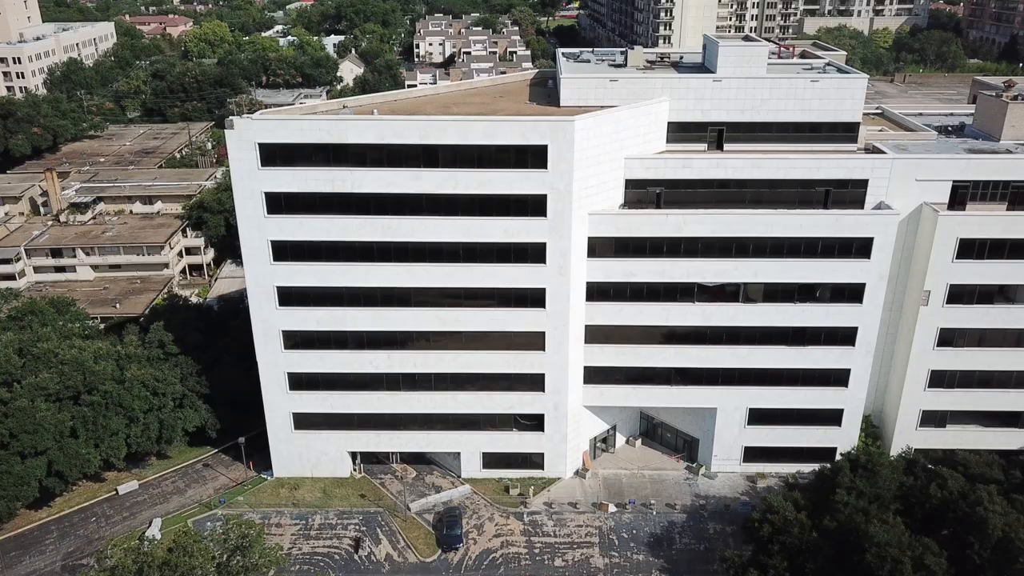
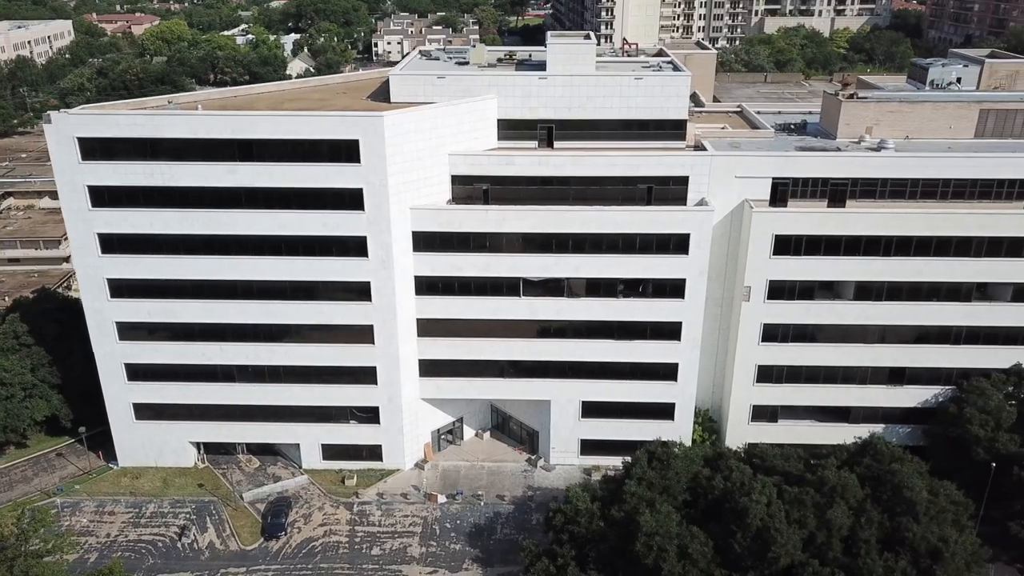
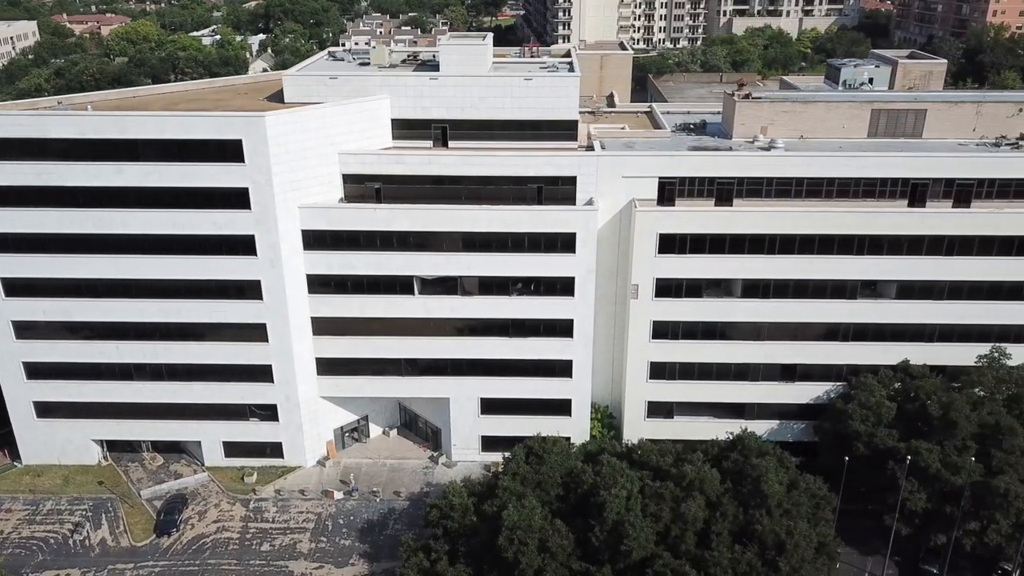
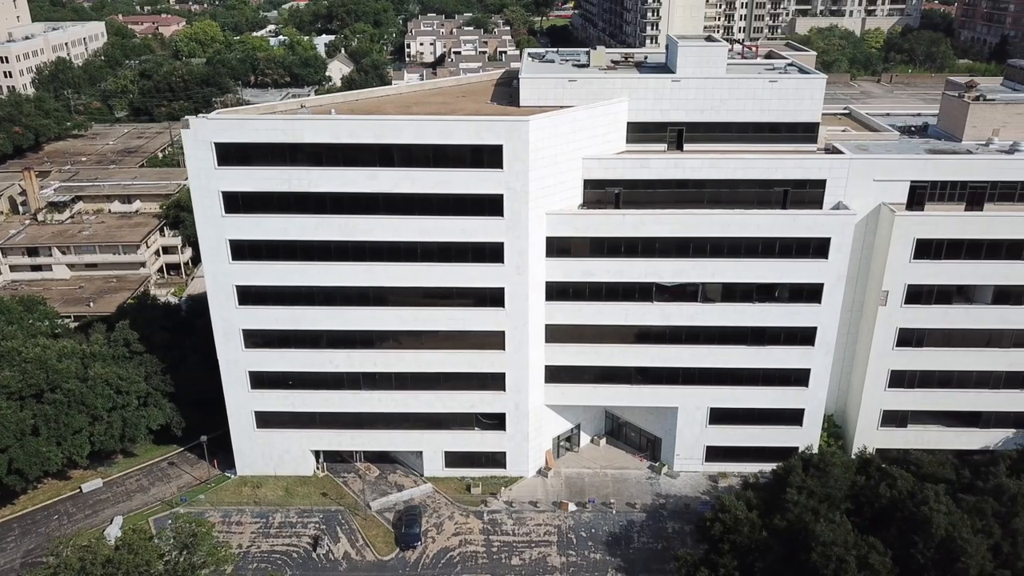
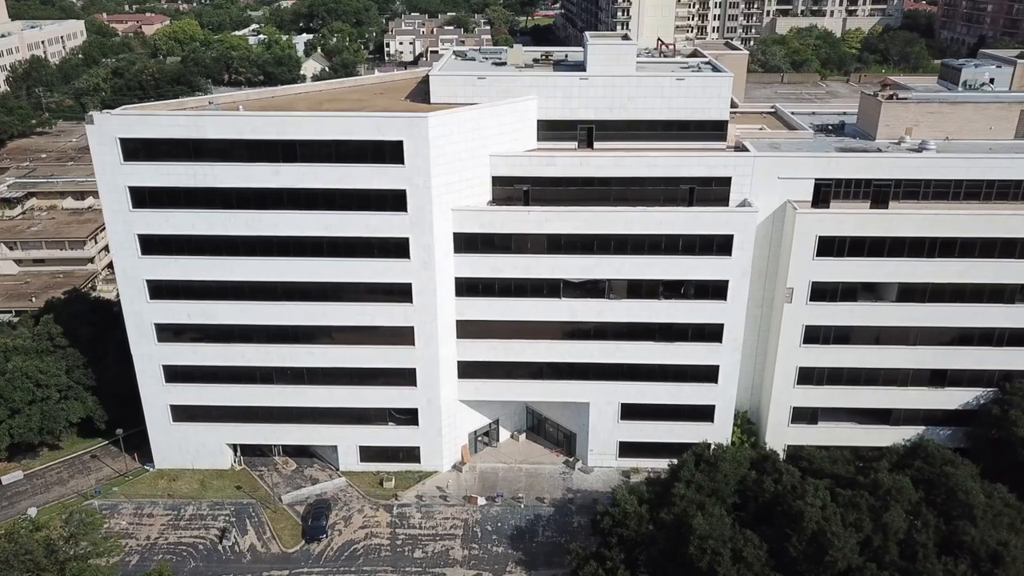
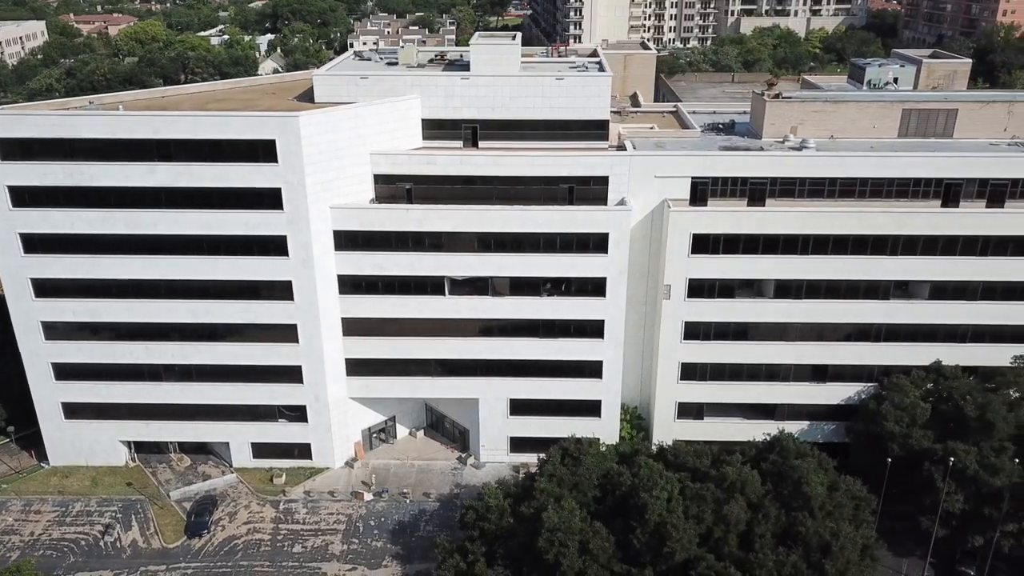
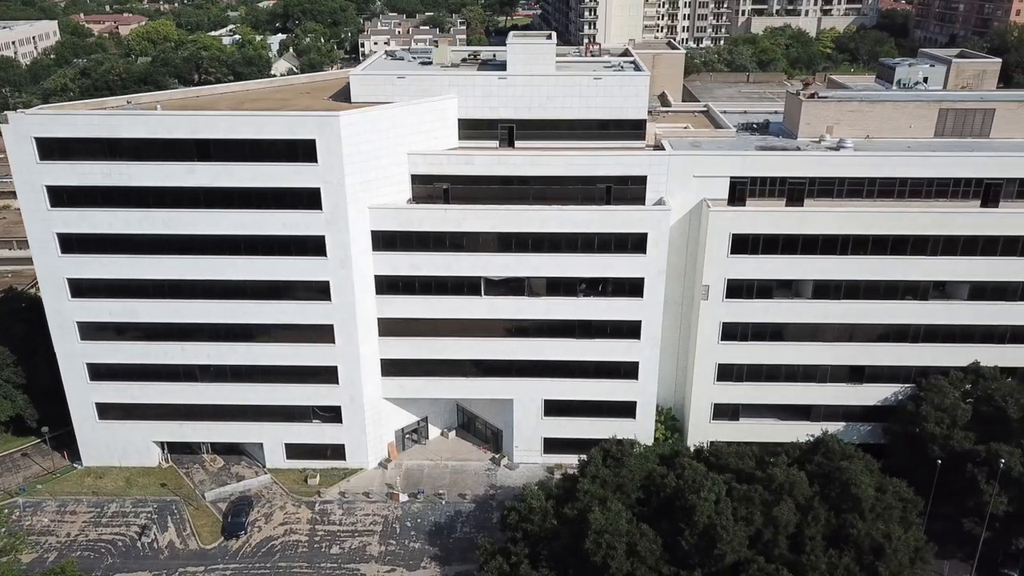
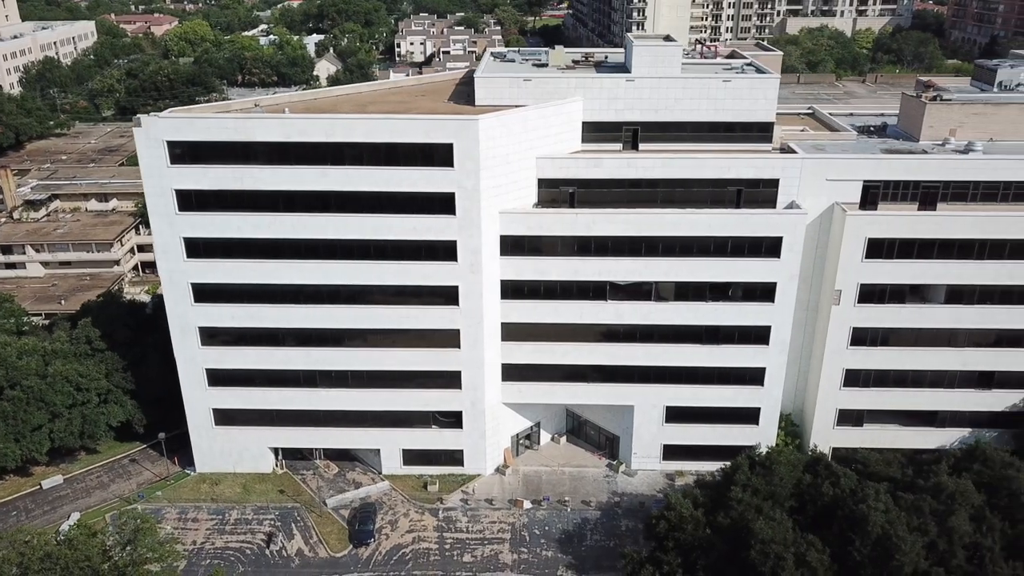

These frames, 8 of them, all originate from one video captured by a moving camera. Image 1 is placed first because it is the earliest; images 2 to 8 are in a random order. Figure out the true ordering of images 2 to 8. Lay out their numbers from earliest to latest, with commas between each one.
4, 8, 5, 2, 7, 6, 3
